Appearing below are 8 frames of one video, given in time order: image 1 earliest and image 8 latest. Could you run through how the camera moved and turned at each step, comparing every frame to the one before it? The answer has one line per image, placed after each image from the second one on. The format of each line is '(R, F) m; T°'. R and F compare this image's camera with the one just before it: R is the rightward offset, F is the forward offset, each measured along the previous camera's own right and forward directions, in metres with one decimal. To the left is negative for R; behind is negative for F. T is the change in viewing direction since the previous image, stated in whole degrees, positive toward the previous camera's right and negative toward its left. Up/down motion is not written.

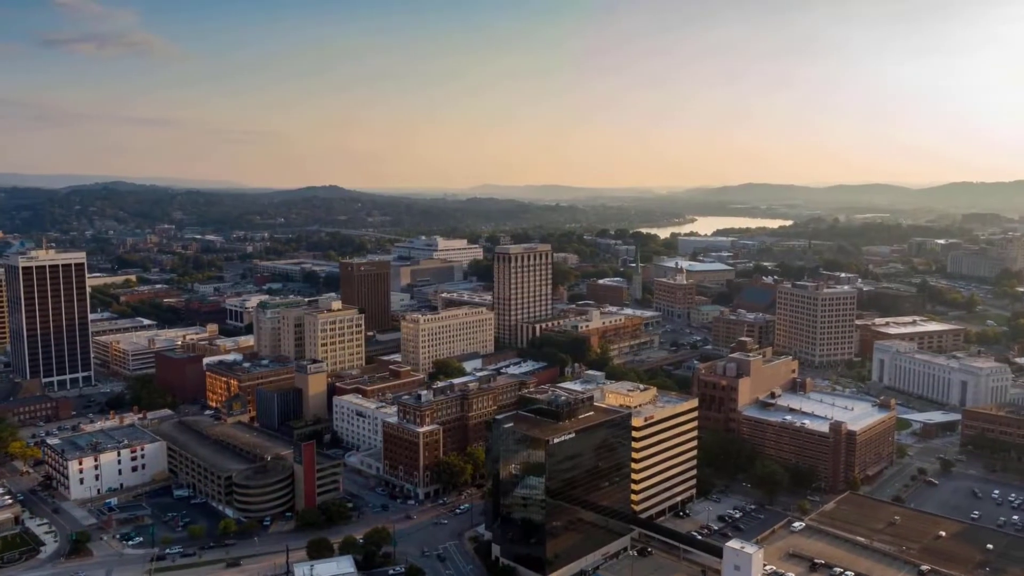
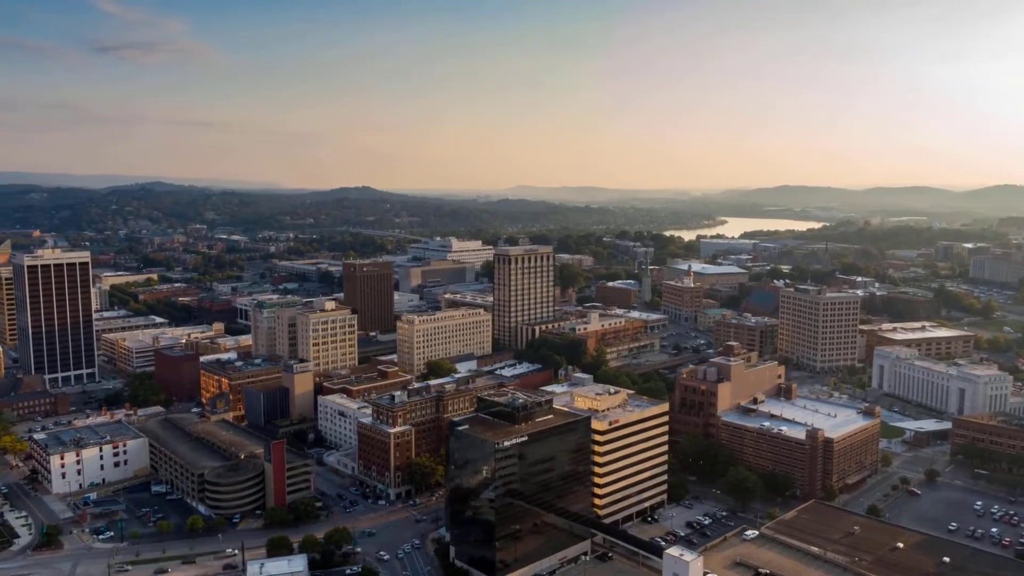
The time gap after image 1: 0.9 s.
(+3.3, +0.1) m; -2°
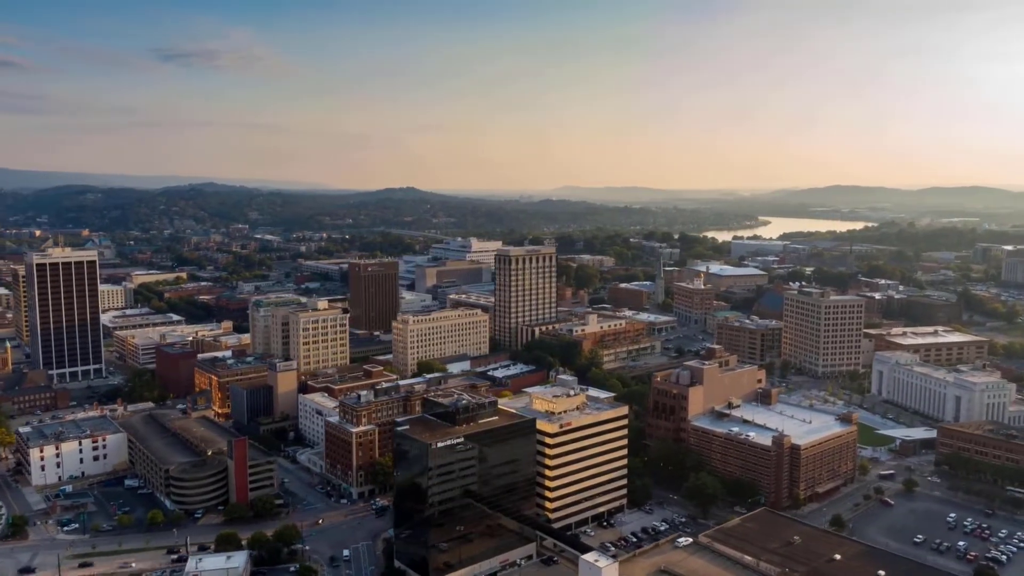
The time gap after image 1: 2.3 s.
(+4.5, +0.3) m; -3°
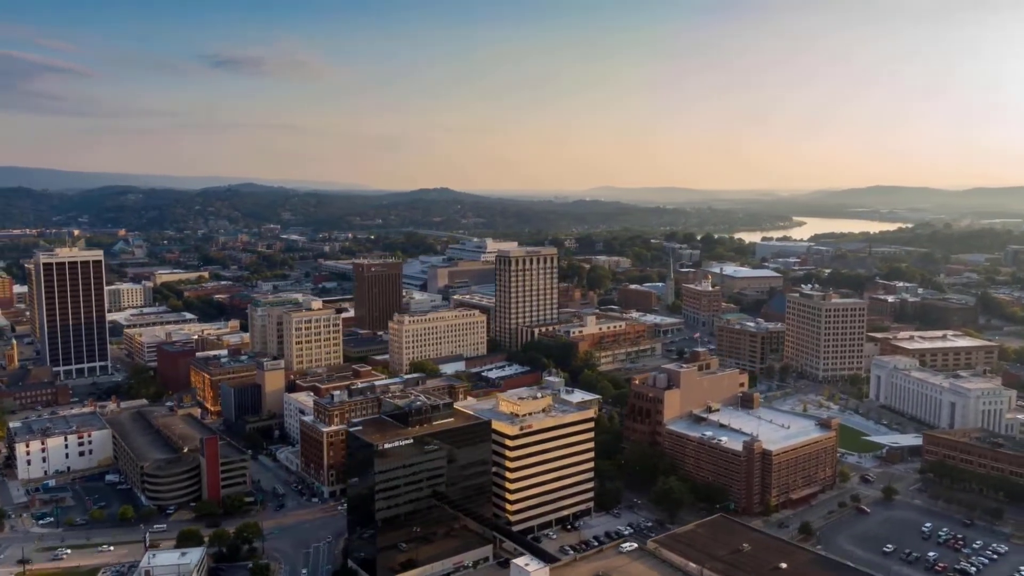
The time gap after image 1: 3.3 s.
(+3.5, +0.2) m; -3°
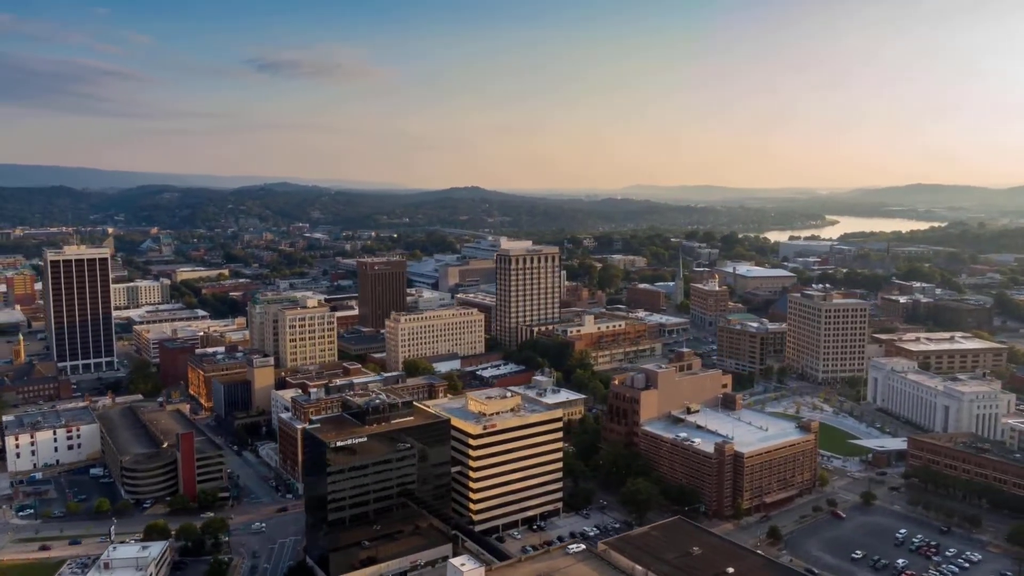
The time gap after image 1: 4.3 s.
(+3.2, +0.2) m; -2°
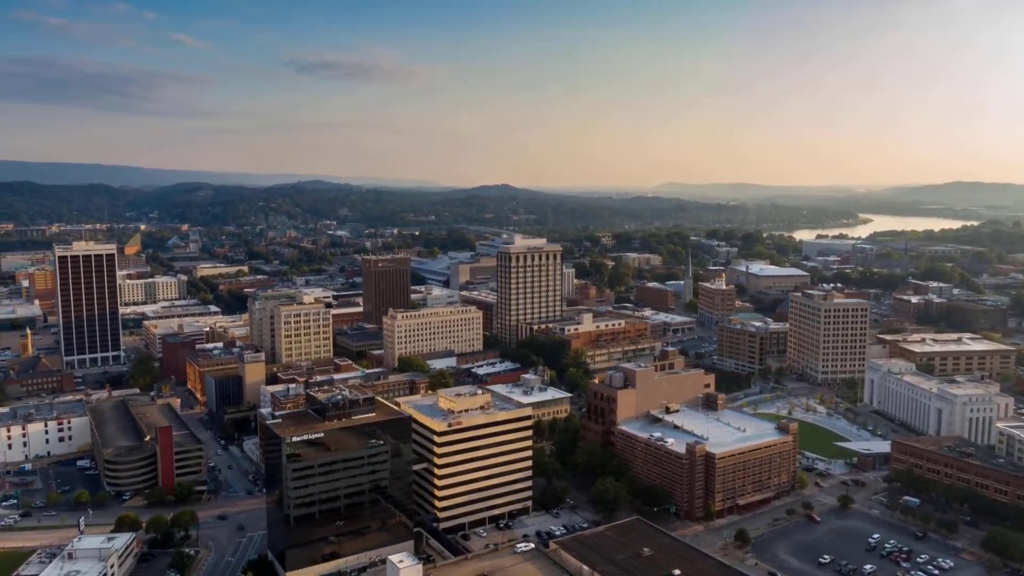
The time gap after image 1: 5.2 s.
(+3.1, +0.2) m; -2°
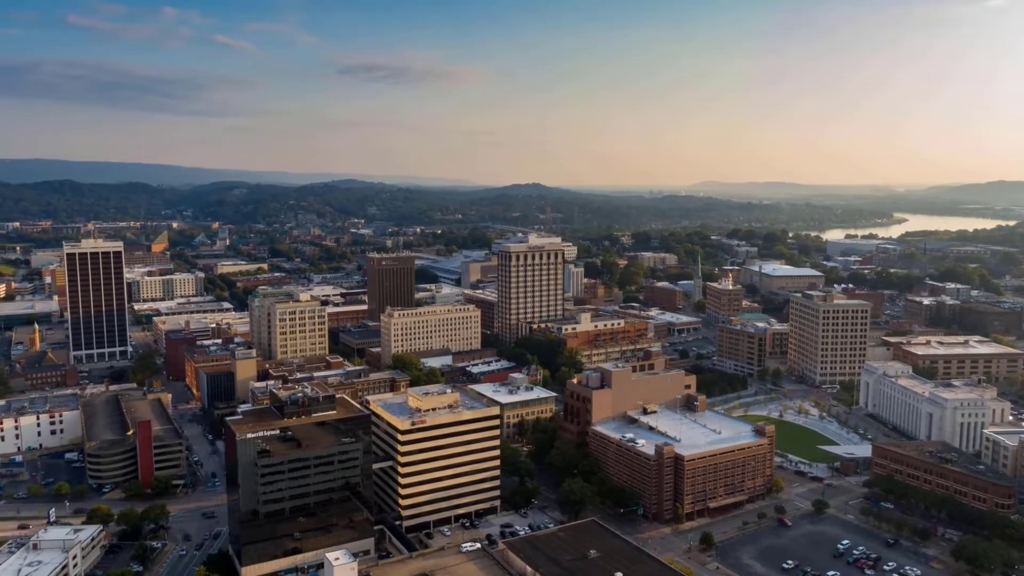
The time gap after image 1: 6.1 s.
(+3.2, +0.2) m; -2°
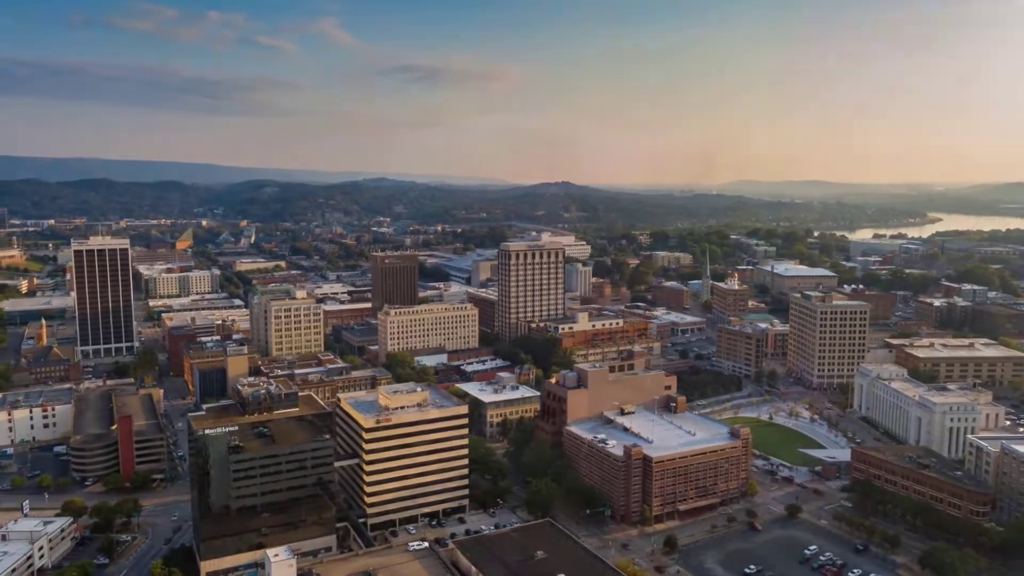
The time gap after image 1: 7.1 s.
(+3.1, +0.2) m; -2°
